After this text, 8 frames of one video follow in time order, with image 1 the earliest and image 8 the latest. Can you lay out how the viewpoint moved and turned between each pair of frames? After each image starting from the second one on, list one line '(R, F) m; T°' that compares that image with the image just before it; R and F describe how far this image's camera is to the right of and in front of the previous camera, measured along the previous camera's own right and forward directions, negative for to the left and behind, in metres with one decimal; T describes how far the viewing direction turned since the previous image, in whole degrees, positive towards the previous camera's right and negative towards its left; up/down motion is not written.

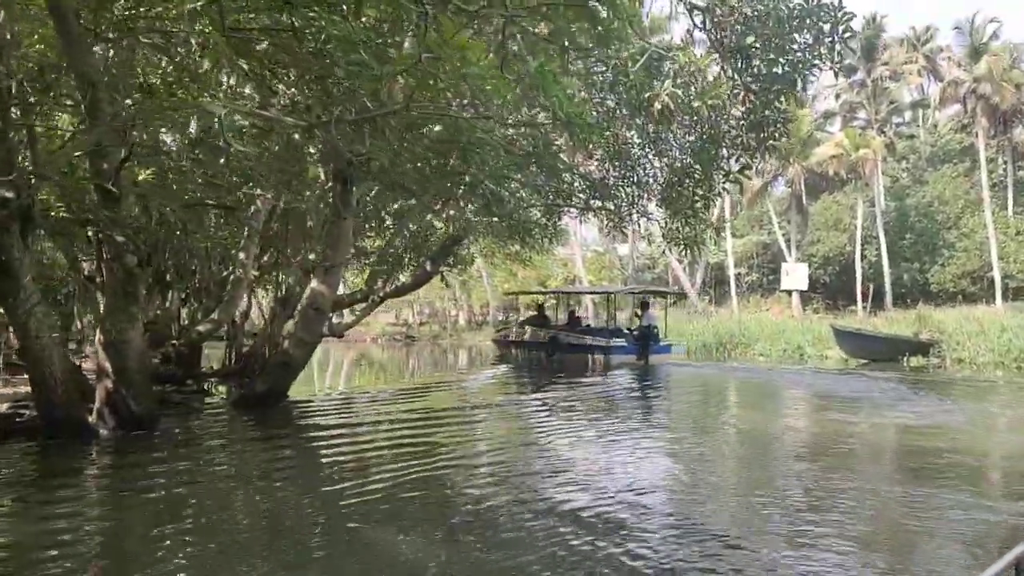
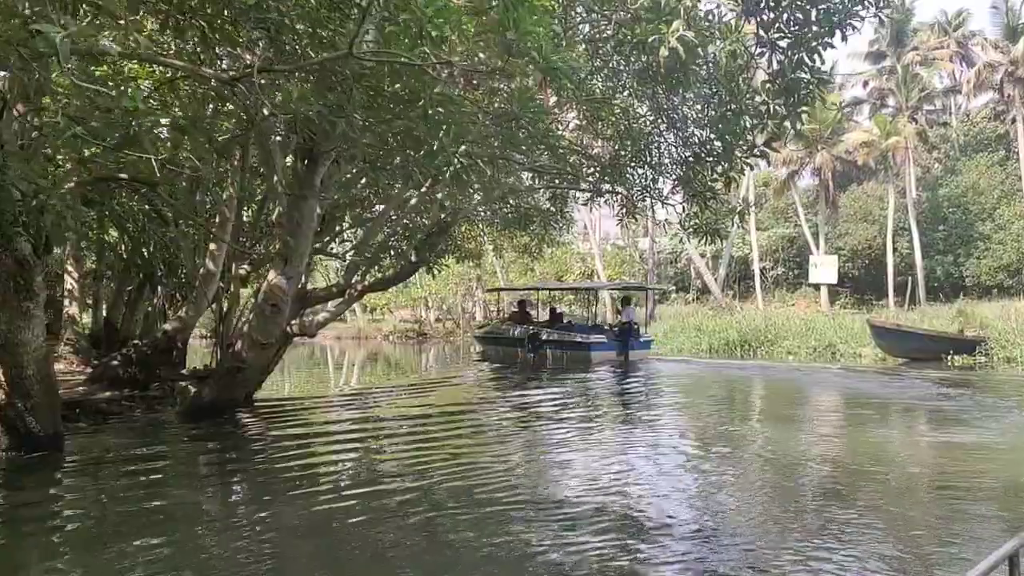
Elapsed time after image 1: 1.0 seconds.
(+0.3, +1.3) m; -2°
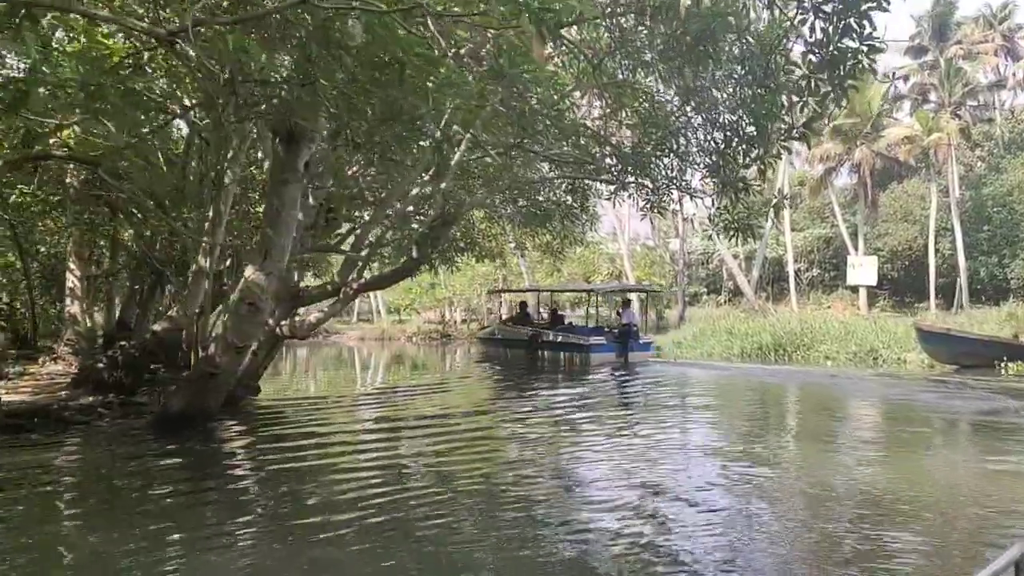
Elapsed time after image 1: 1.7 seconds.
(+0.2, +0.9) m; -2°
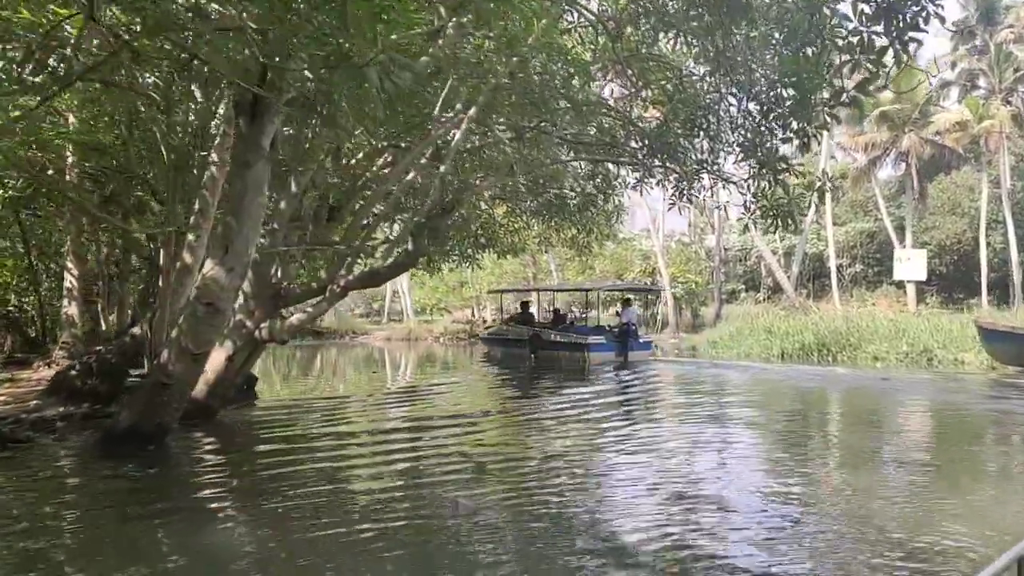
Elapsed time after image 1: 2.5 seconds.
(+0.3, +1.1) m; -2°
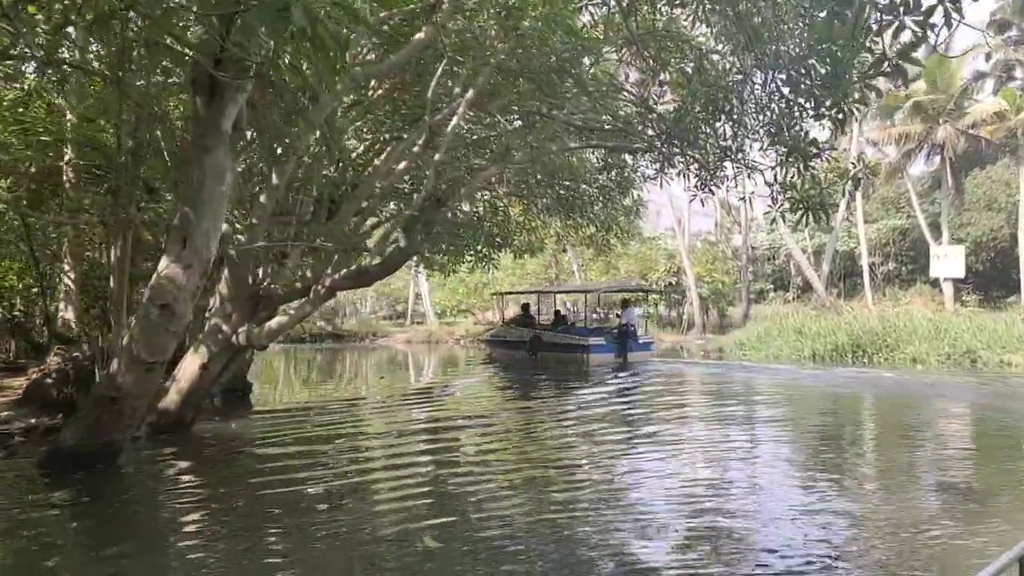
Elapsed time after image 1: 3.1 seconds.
(+0.2, +0.8) m; -2°
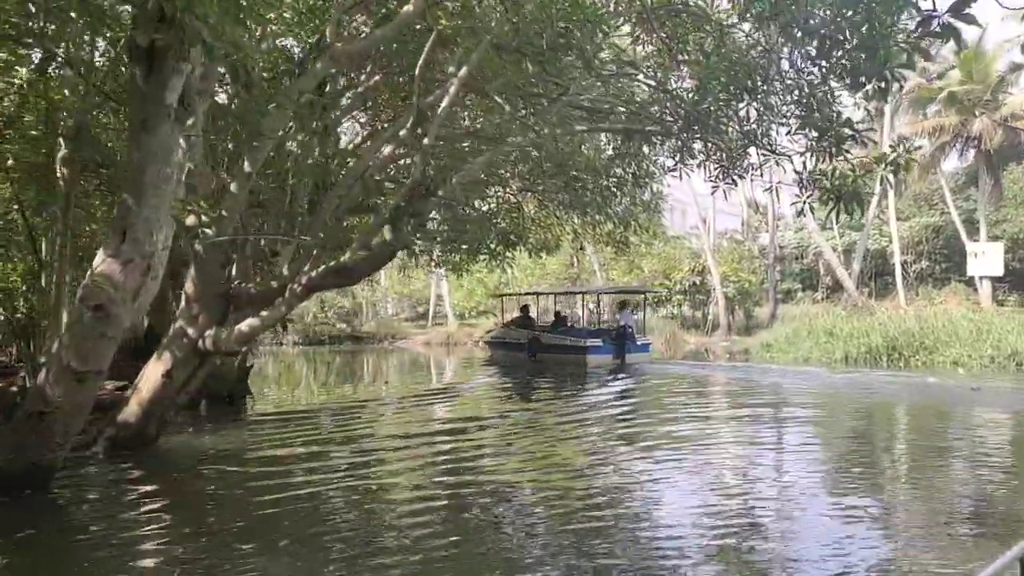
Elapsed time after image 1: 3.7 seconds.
(+0.2, +0.8) m; -2°
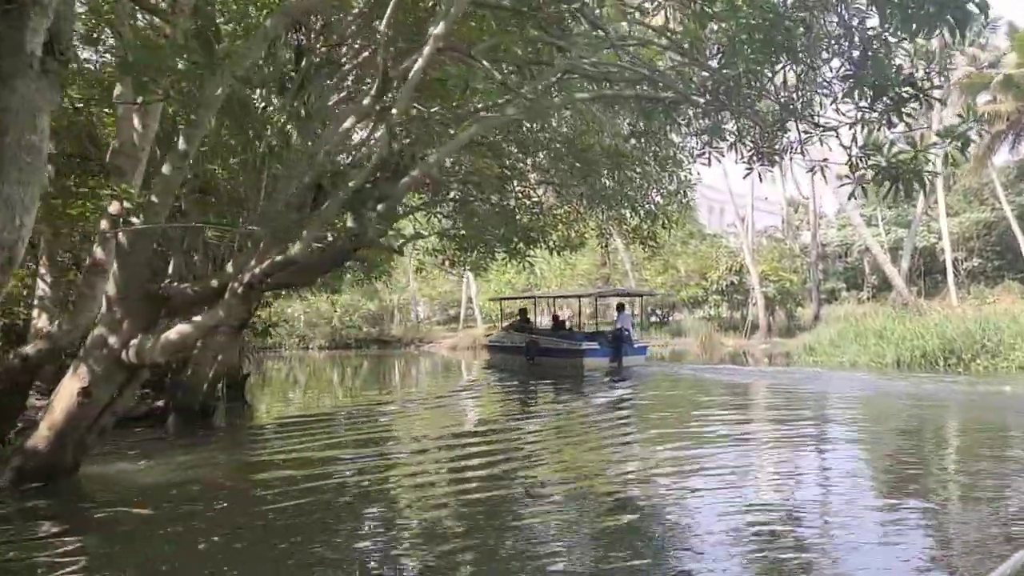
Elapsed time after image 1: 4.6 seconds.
(+0.3, +1.2) m; -3°
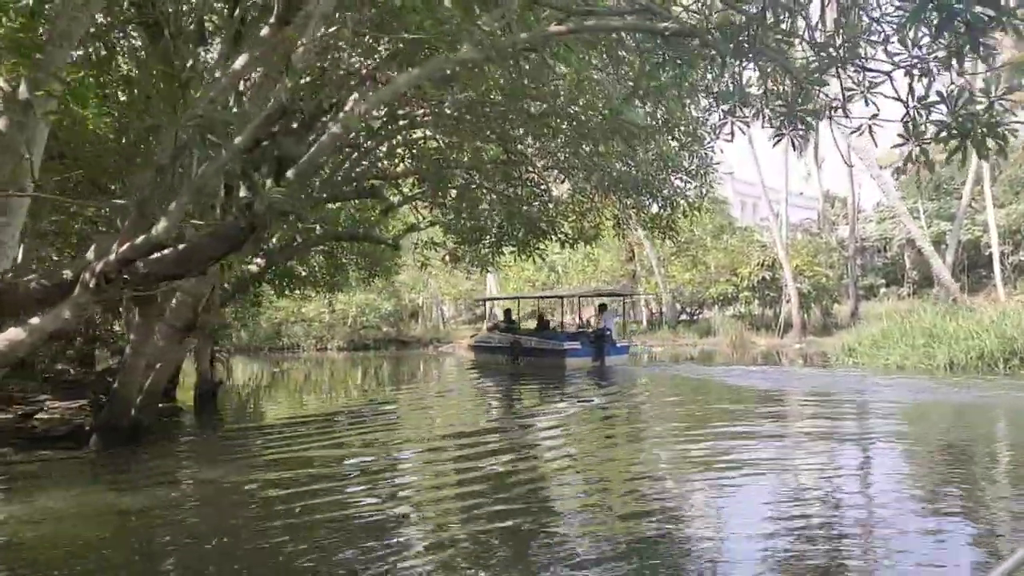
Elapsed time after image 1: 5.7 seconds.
(+0.4, +1.4) m; -2°
